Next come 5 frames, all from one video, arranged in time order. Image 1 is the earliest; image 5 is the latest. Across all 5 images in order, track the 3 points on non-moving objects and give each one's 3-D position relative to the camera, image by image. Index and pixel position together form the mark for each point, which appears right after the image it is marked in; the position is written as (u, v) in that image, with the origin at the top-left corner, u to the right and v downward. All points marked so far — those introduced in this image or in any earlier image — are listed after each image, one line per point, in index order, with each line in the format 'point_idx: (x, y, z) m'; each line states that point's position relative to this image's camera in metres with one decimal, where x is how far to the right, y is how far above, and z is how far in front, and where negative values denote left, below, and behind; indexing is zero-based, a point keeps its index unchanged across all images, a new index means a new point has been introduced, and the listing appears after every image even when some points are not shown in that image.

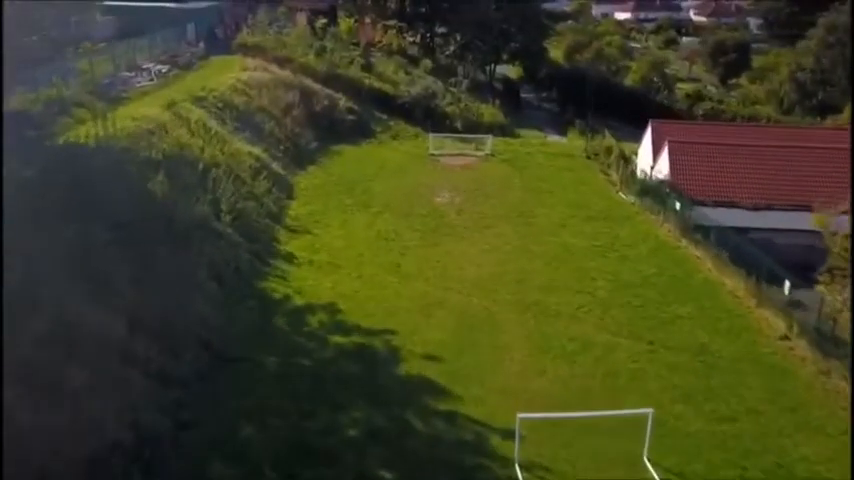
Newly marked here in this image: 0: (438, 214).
0: (+0.3, +0.8, +19.6) m
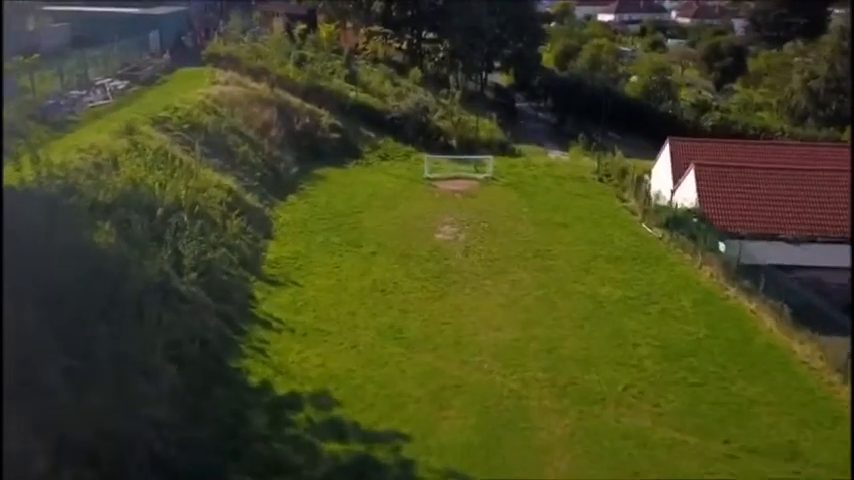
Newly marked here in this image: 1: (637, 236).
0: (+0.4, -0.4, +16.8) m
1: (+5.8, +0.1, +18.4) m
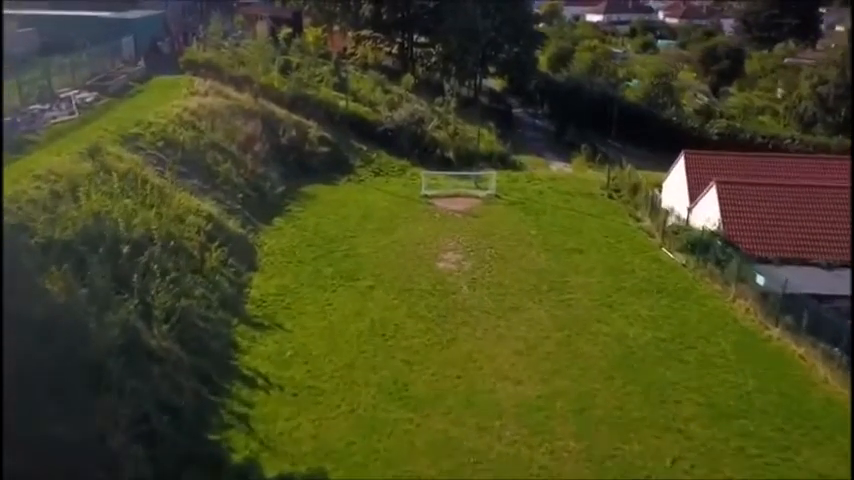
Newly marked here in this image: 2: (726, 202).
0: (+0.5, -1.1, +15.1) m
1: (+5.9, -0.6, +16.8) m
2: (+8.4, +1.1, +18.6) m
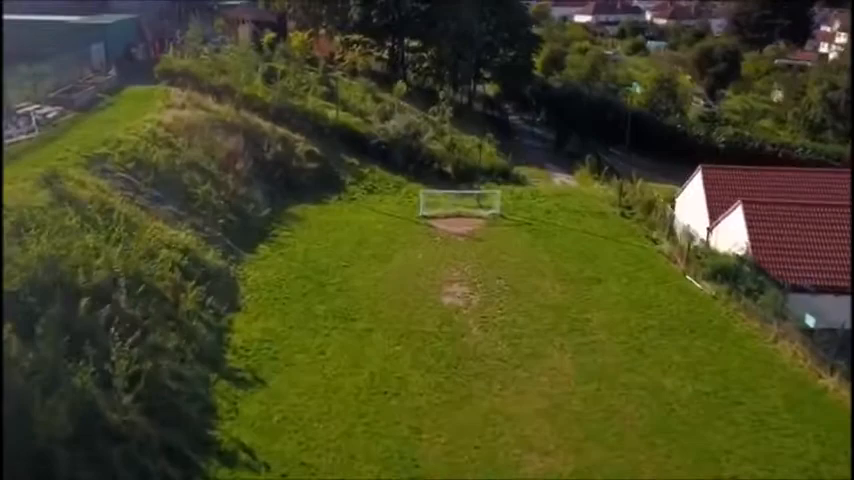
0: (+0.6, -1.8, +13.4) m
1: (+5.9, -1.2, +15.2) m
2: (+8.4, +0.4, +17.1) m
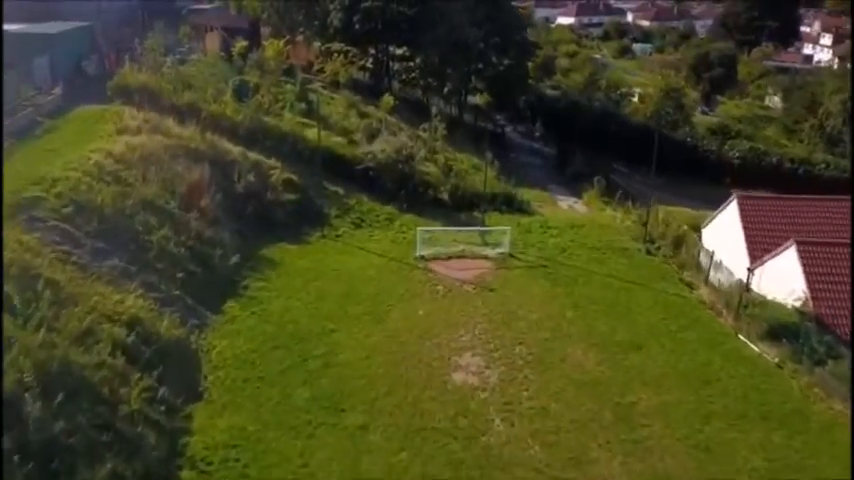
0: (+0.7, -3.0, +10.7) m
1: (+6.1, -2.3, +12.6) m
2: (+8.4, -0.6, +14.6) m
